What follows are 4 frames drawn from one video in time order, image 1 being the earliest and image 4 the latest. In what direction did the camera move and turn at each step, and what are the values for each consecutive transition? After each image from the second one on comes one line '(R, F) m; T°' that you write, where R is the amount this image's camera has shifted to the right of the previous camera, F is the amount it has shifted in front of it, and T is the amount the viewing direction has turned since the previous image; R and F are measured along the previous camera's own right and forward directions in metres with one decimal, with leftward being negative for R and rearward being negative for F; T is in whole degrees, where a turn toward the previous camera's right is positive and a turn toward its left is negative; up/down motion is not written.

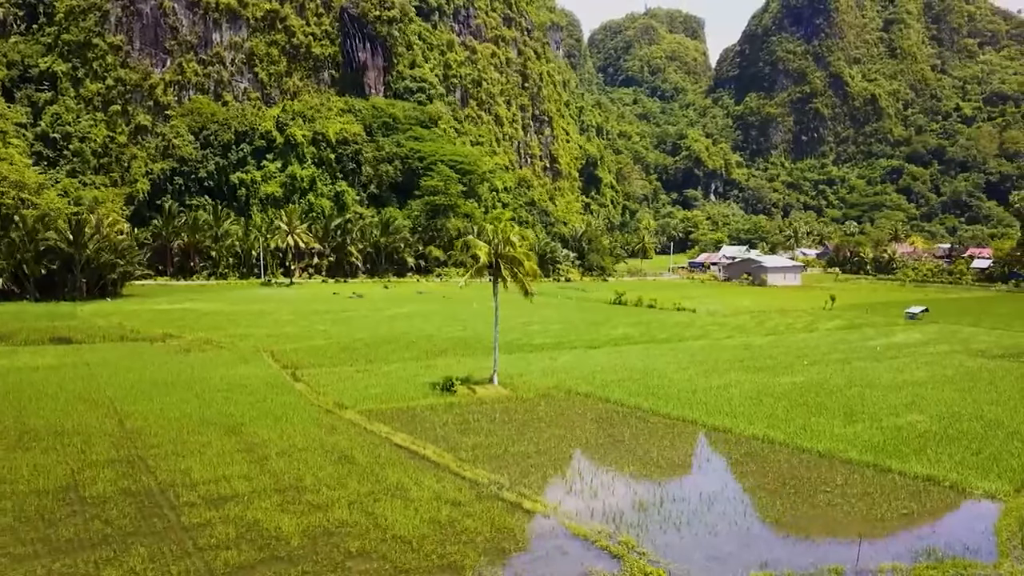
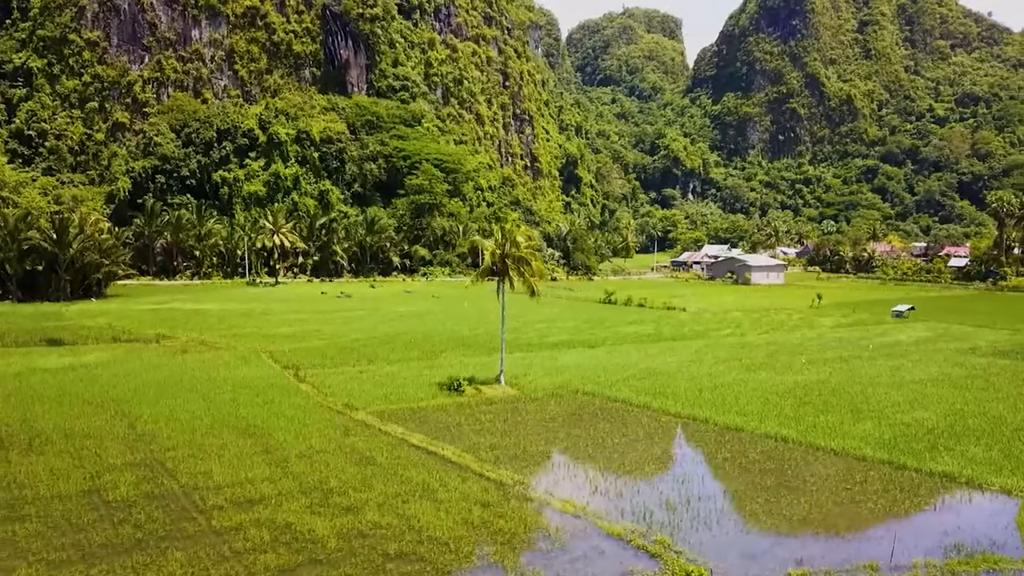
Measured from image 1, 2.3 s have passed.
(-0.8, 0.0) m; +2°
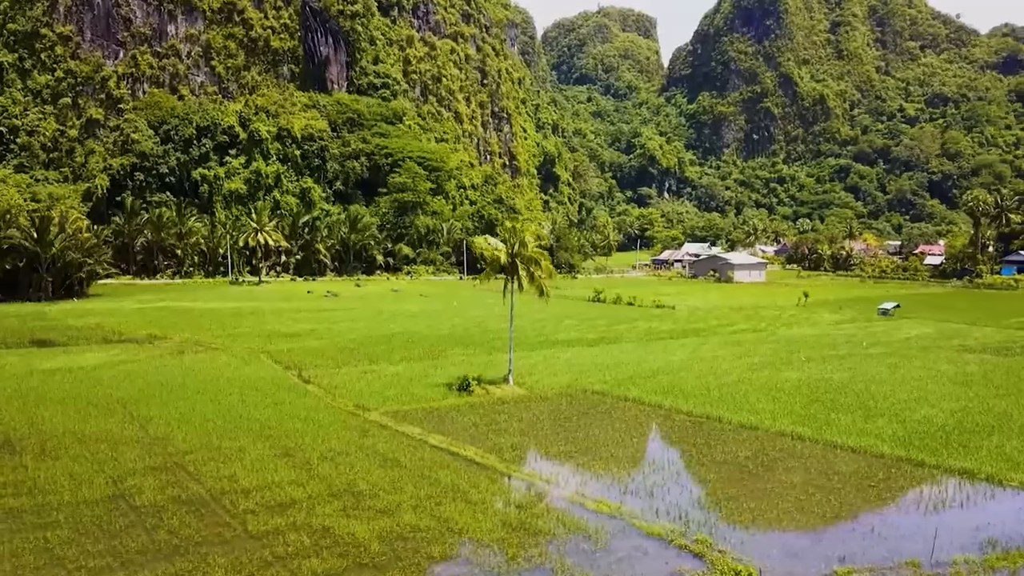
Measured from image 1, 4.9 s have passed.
(-1.0, +0.1) m; +2°
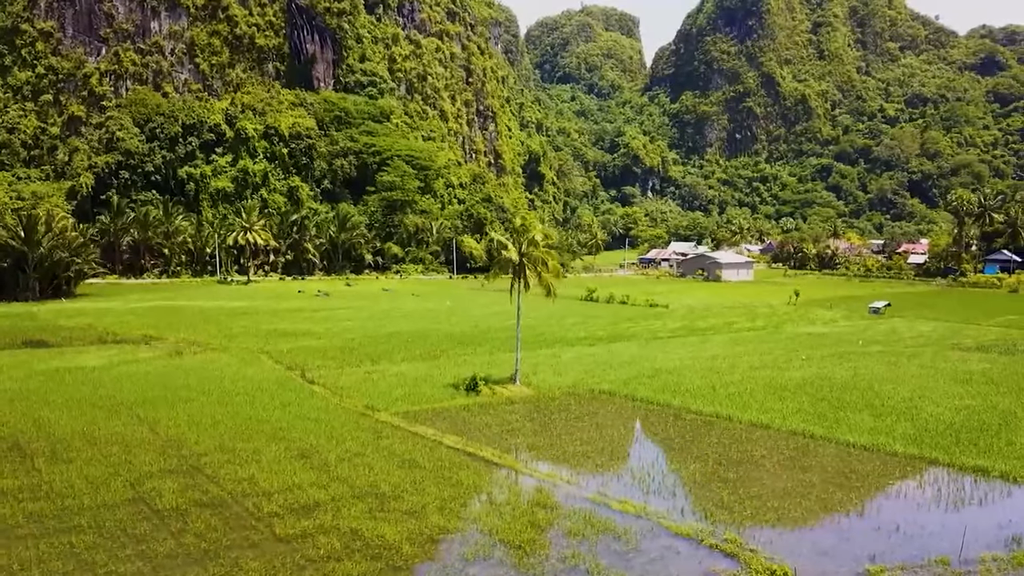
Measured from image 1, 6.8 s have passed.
(-0.7, 0.0) m; +1°
